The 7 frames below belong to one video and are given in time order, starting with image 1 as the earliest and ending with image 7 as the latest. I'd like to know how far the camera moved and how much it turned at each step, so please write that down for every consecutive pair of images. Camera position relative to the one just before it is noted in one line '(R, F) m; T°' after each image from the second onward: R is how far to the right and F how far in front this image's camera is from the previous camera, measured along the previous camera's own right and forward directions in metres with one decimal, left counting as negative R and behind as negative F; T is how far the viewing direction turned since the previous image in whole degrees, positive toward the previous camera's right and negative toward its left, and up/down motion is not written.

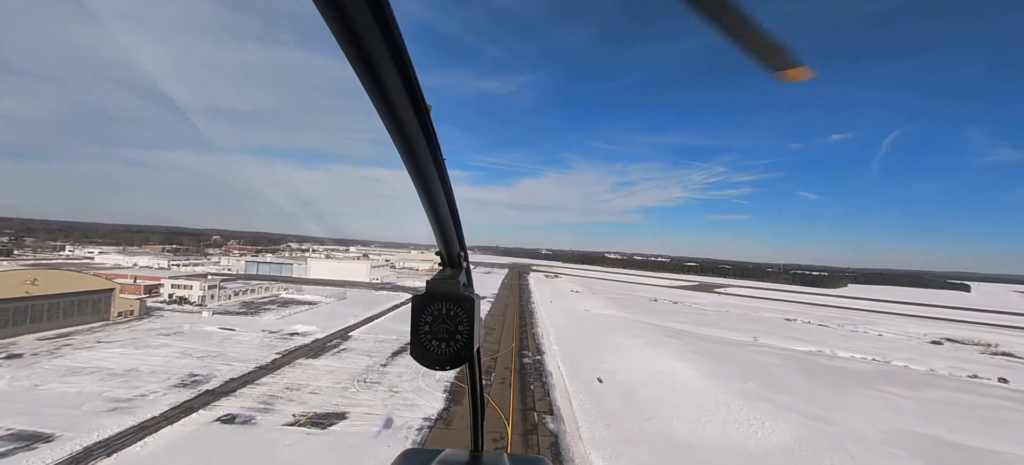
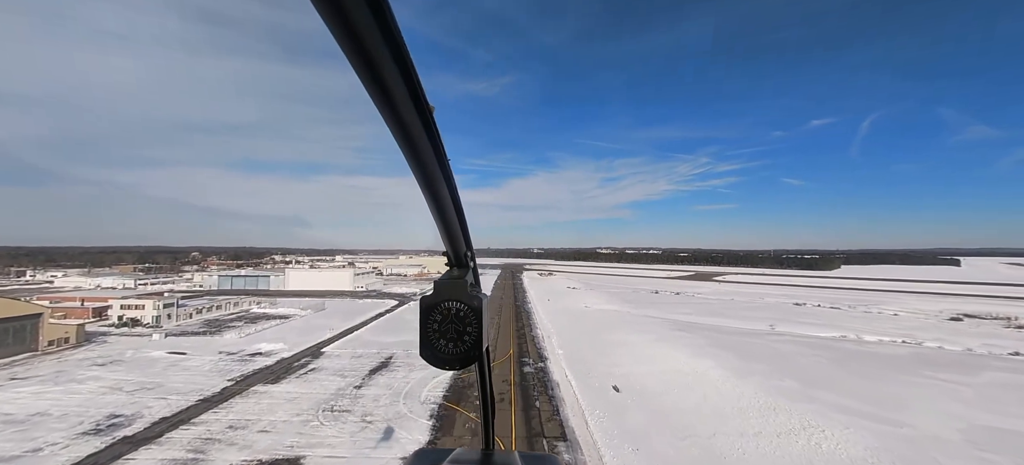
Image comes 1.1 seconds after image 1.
(0.0, +1.8) m; +2°
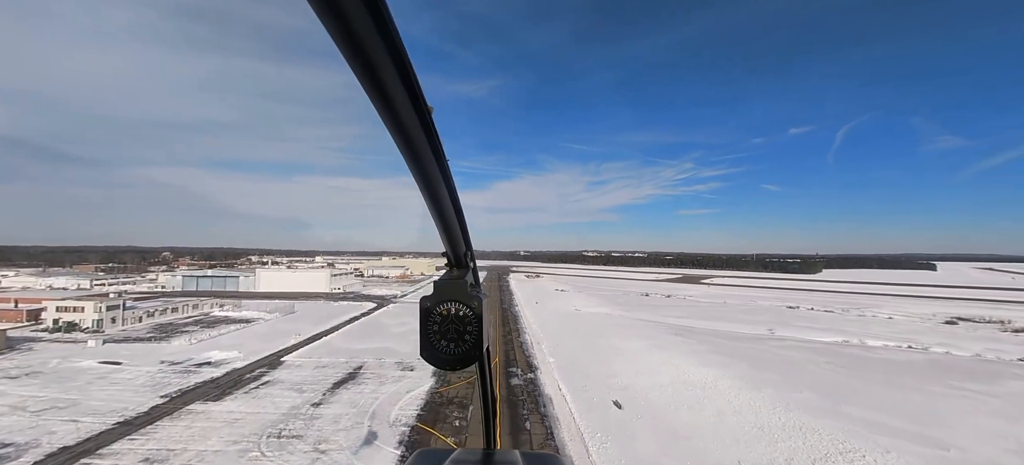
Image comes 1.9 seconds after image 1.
(0.0, +1.3) m; +2°
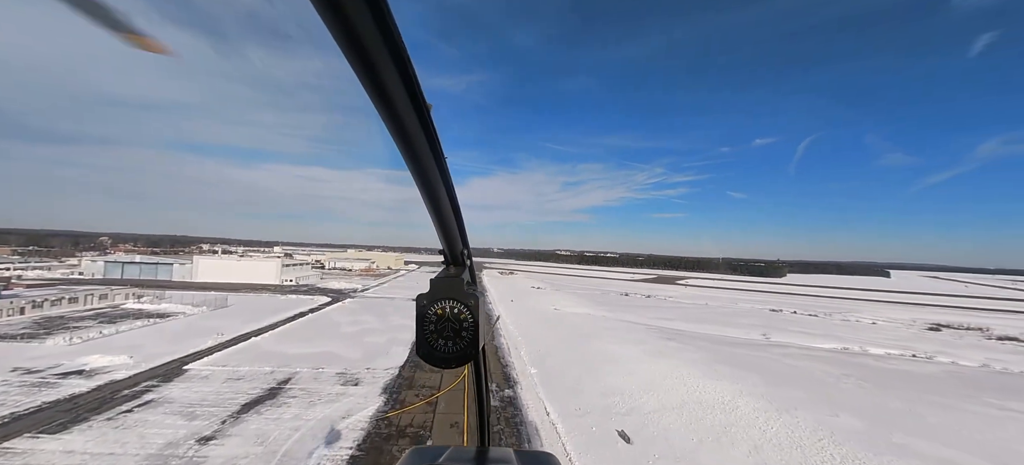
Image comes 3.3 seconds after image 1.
(-0.1, +2.2) m; +4°
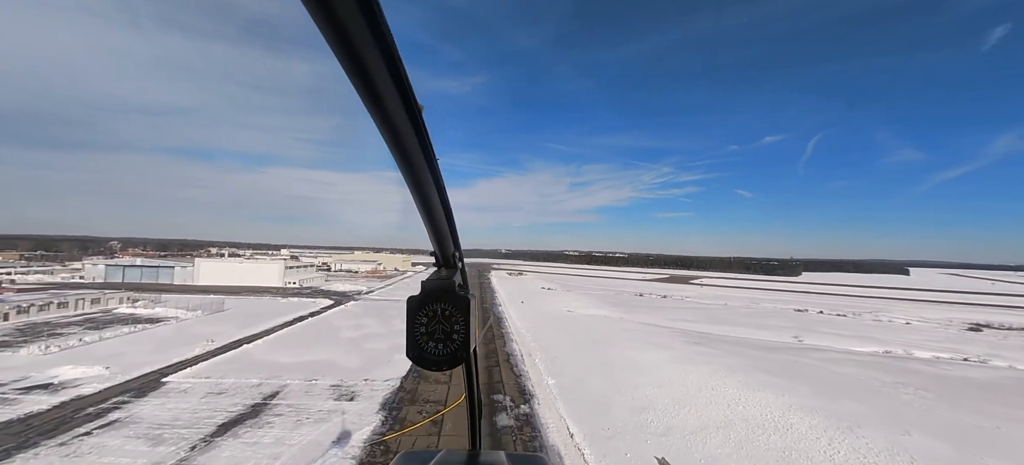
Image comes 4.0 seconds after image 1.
(-0.2, +1.0) m; -1°
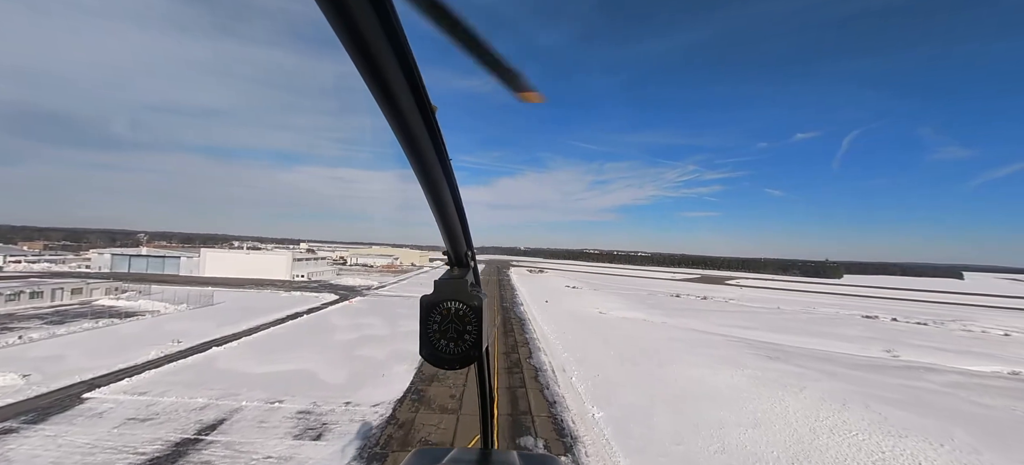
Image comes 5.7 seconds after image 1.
(-0.3, +2.3) m; -3°
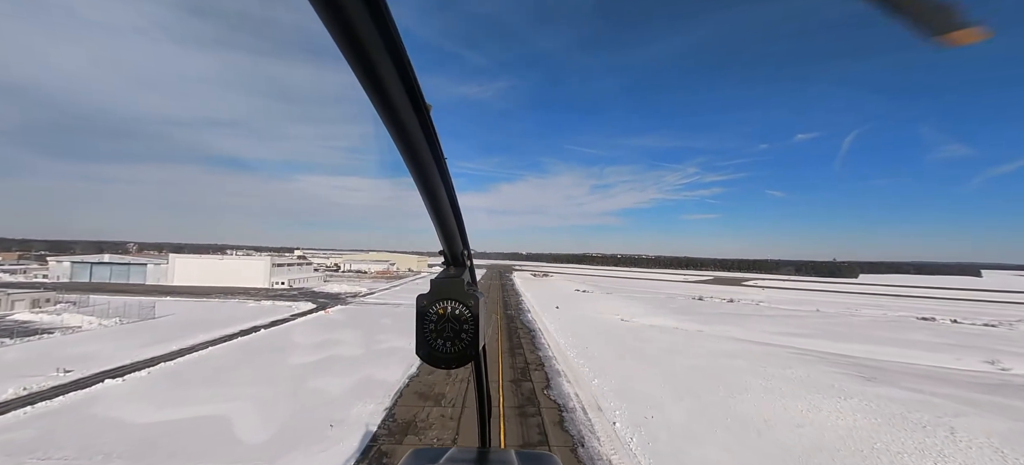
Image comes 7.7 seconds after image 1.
(-0.2, +2.4) m; 0°
